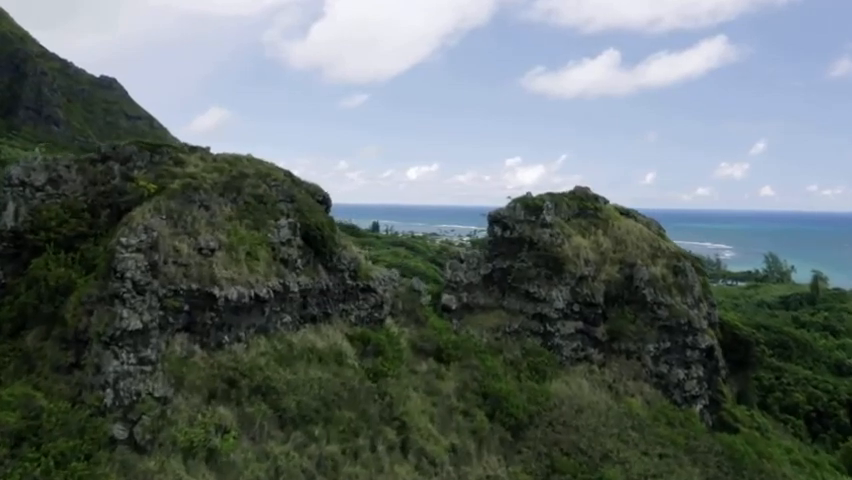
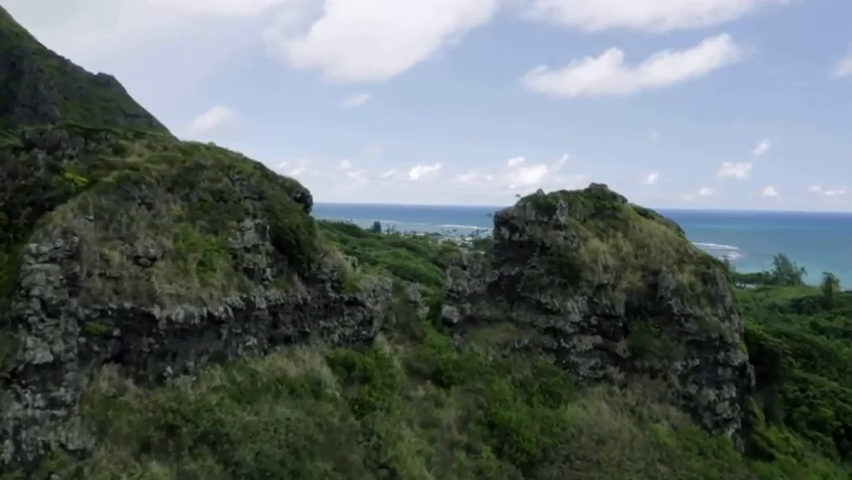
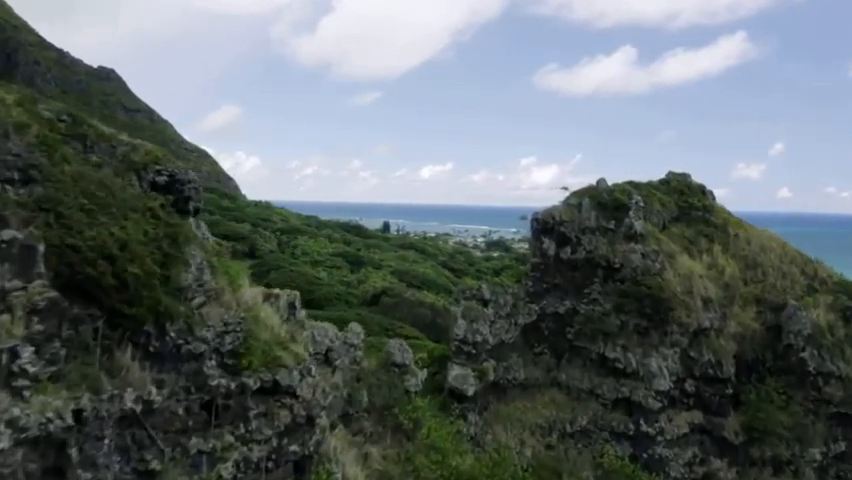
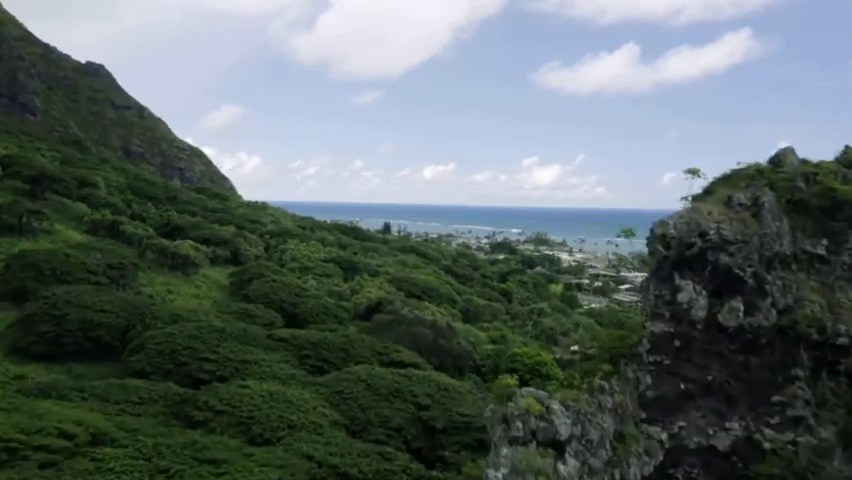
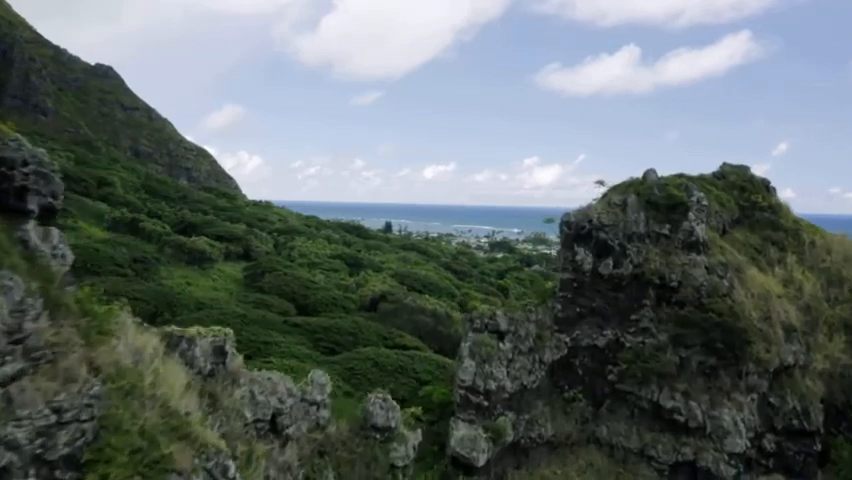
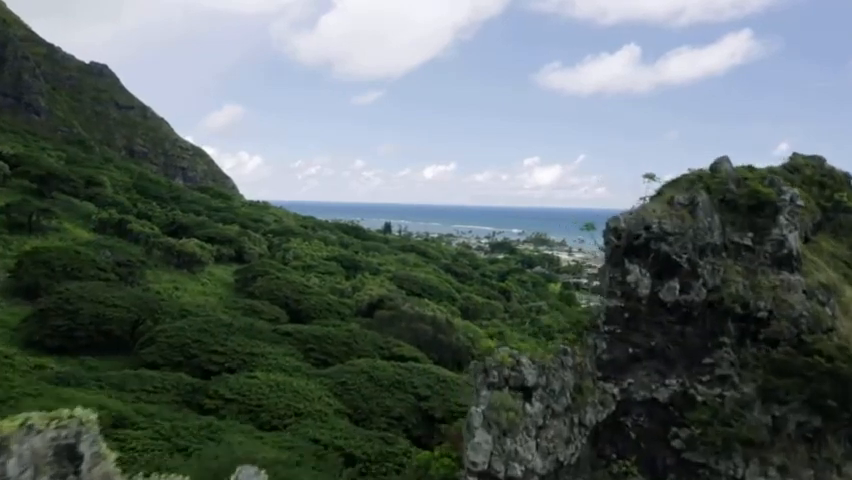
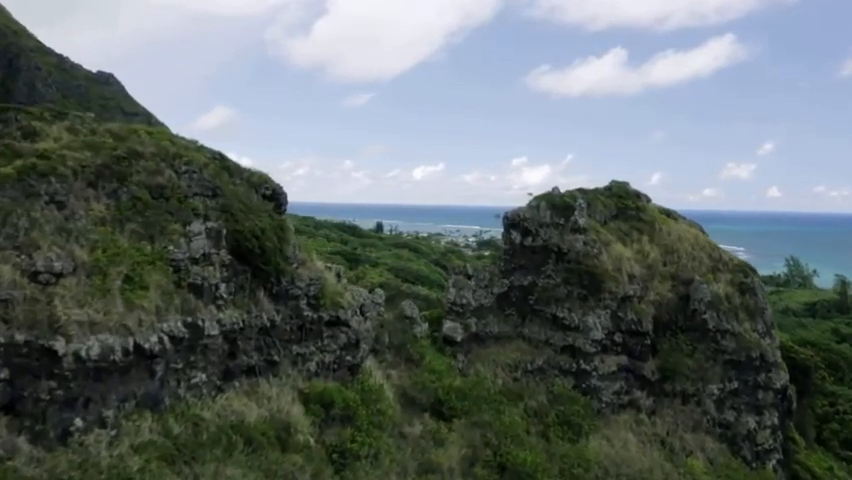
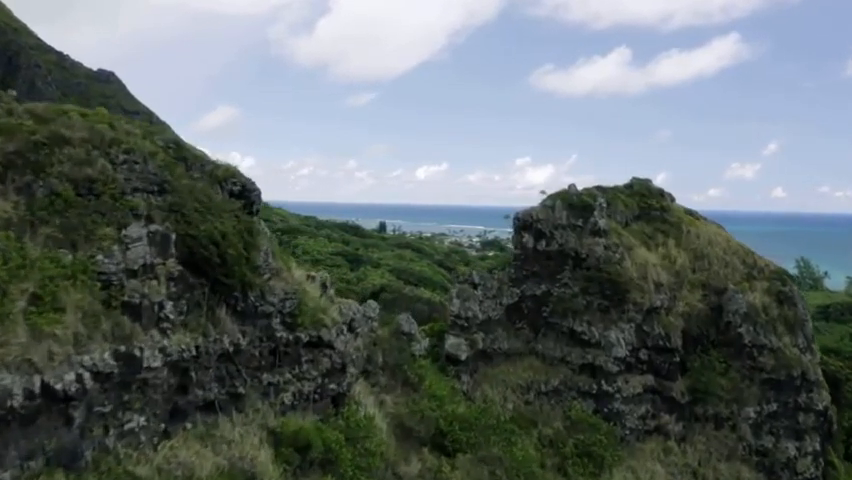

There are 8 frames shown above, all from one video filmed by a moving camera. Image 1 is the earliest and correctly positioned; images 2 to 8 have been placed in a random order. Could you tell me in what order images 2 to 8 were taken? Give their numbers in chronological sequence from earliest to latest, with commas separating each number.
2, 7, 8, 3, 5, 6, 4
